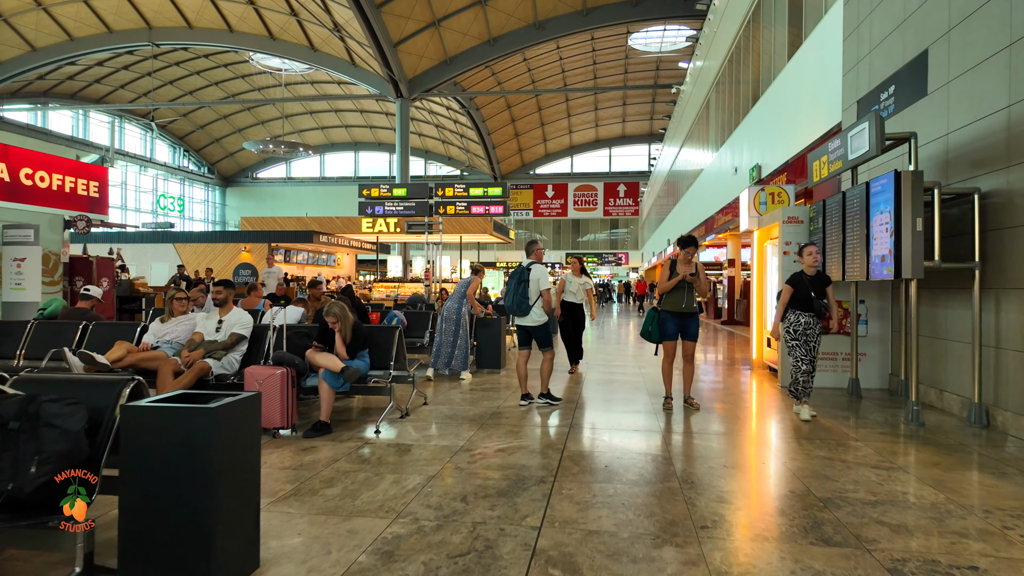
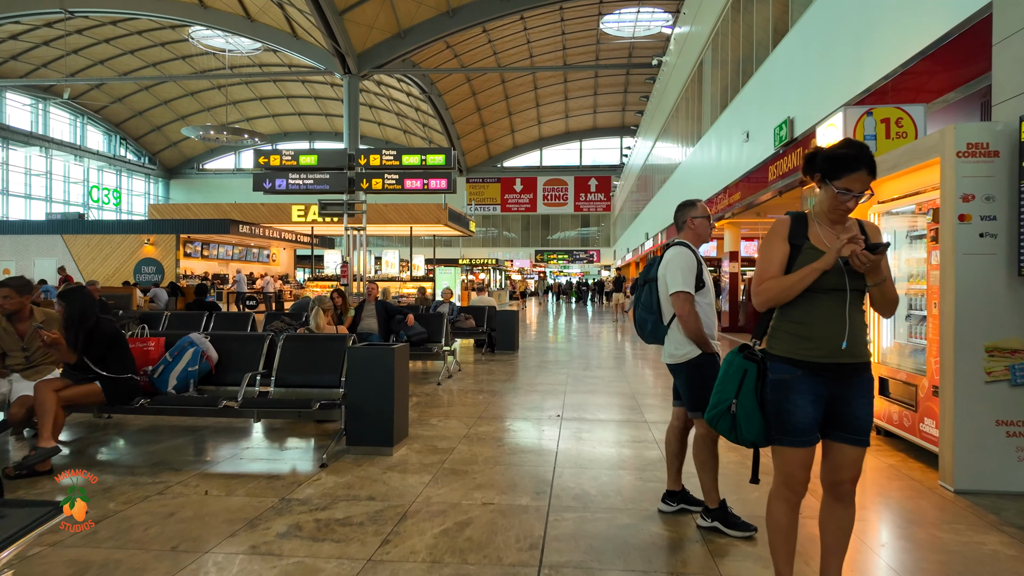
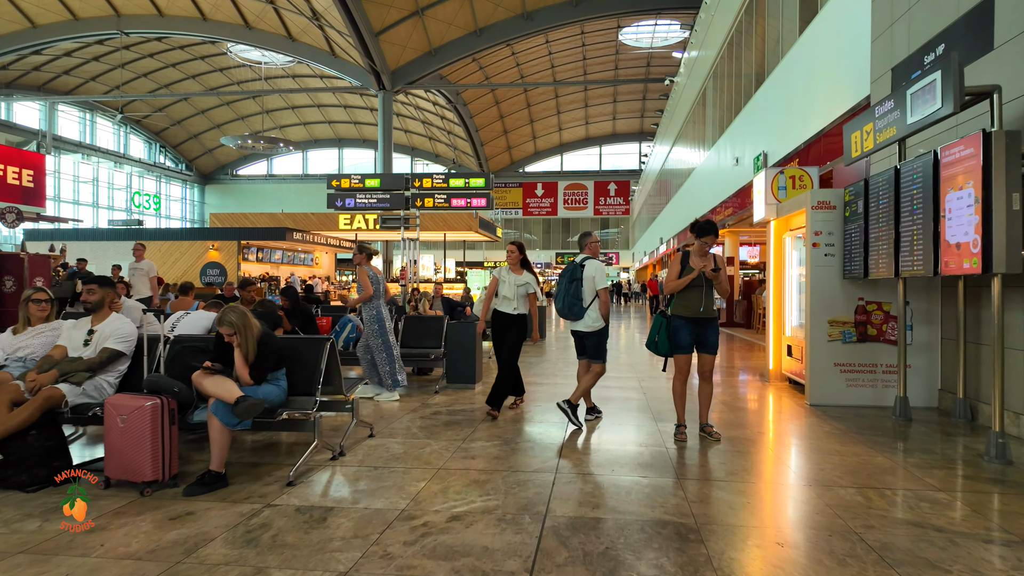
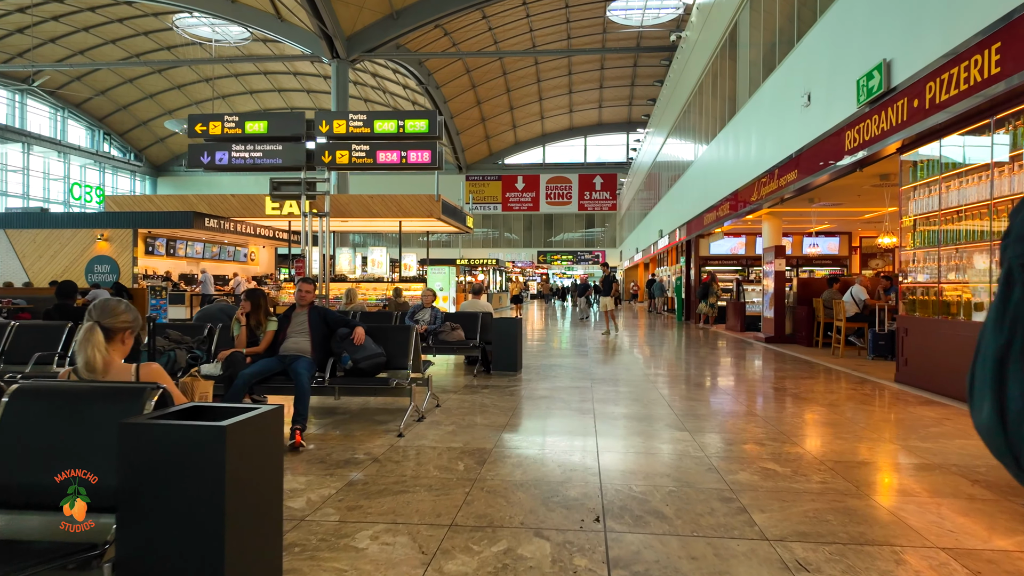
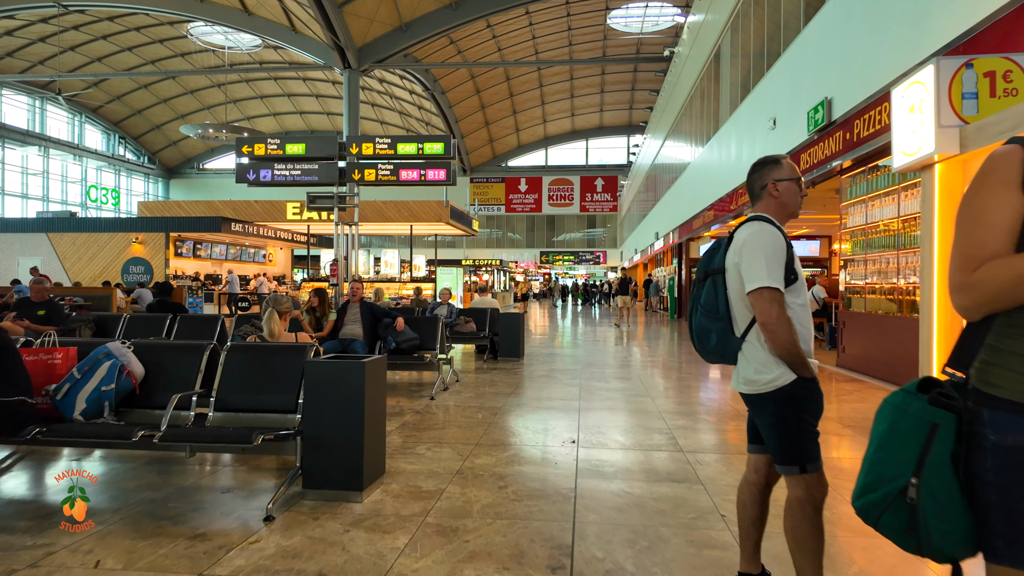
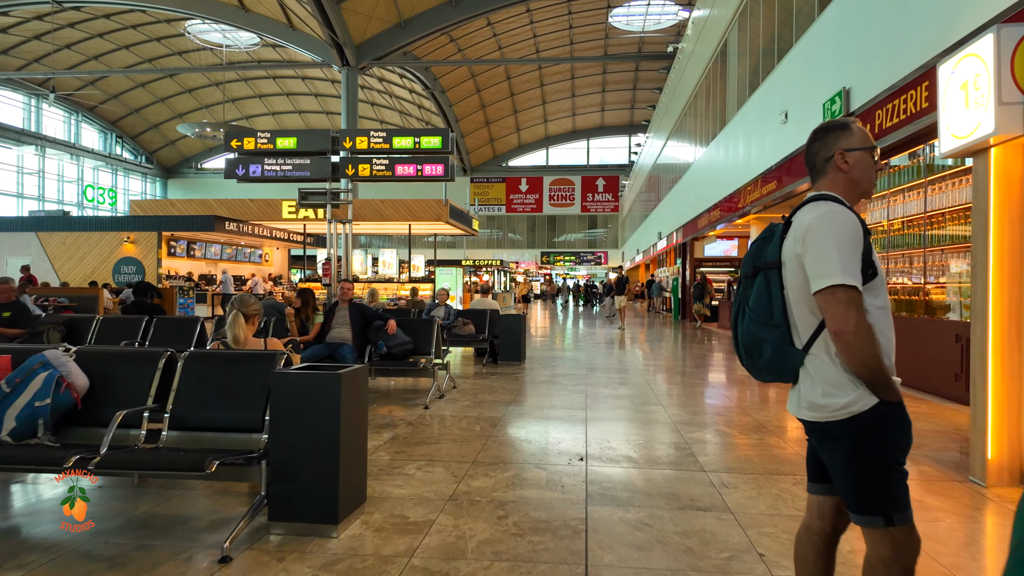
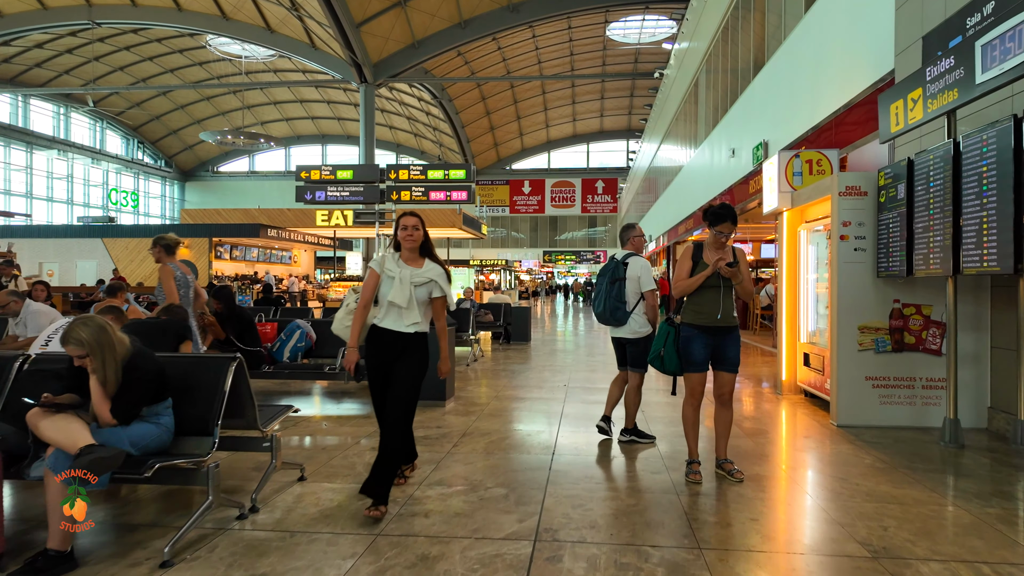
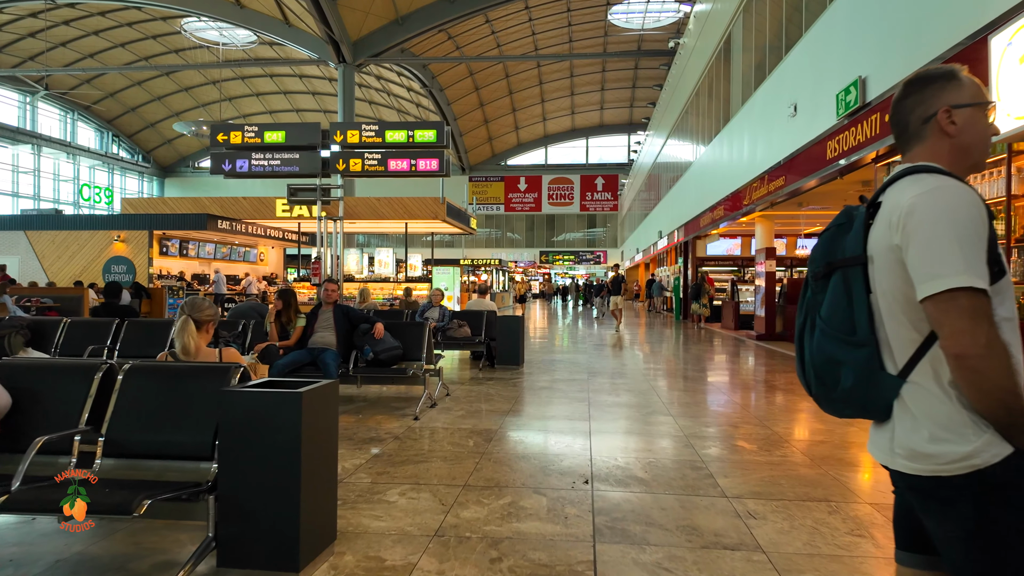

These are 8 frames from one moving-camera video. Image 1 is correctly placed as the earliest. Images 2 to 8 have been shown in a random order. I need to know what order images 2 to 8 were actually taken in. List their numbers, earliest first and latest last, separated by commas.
3, 7, 2, 5, 6, 8, 4
